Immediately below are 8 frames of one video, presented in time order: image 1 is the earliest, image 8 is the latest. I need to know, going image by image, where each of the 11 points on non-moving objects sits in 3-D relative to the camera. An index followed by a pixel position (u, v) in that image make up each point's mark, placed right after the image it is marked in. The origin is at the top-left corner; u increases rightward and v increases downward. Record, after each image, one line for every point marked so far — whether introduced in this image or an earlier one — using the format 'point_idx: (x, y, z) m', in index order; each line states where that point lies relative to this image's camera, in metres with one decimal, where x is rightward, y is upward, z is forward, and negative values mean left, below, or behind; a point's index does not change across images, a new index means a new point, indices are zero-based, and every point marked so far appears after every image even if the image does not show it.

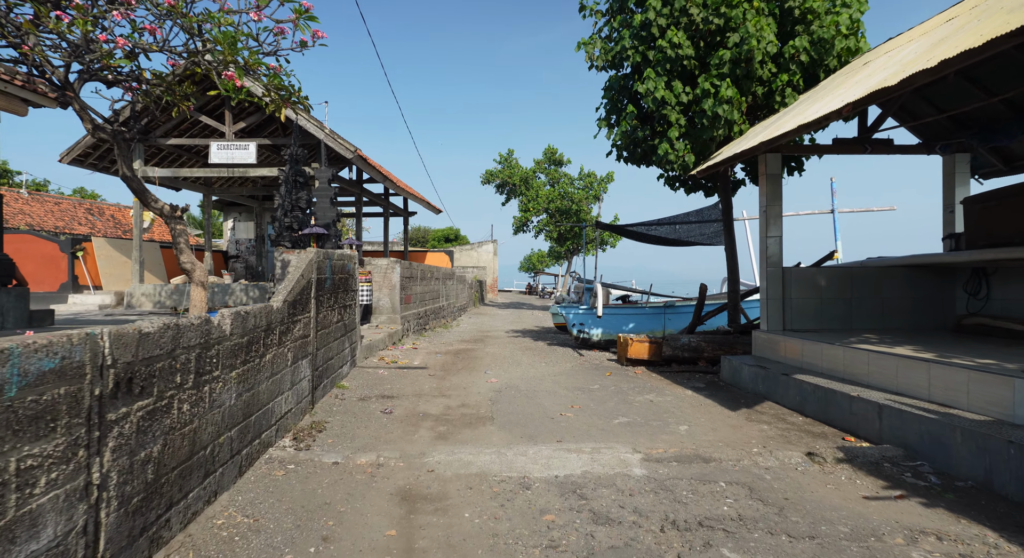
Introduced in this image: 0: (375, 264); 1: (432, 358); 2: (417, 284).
0: (-3.1, +0.3, +12.3) m
1: (-1.4, -1.4, +9.8) m
2: (-2.5, -0.1, +14.1) m
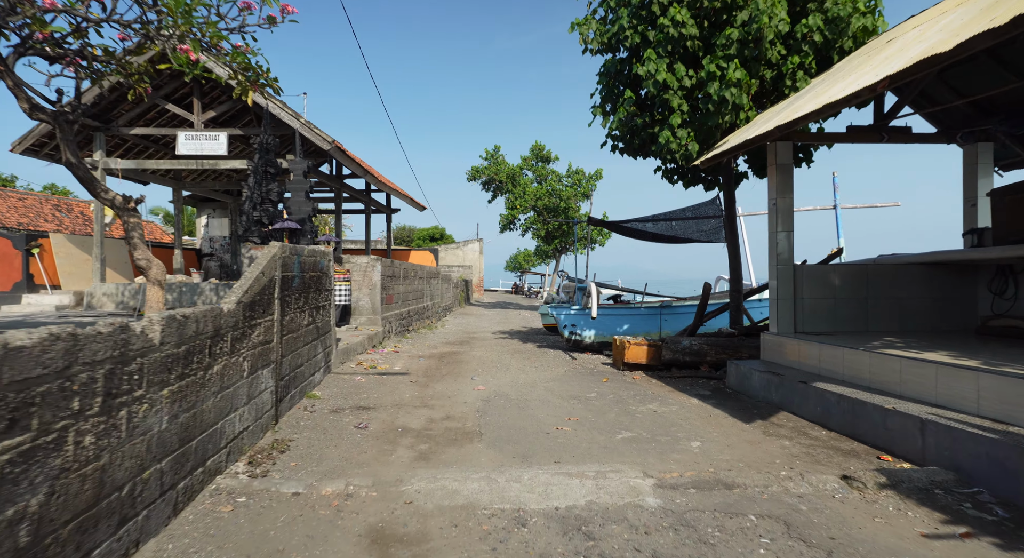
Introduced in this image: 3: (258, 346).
0: (-3.4, +0.4, +11.6) m
1: (-1.6, -1.4, +9.1) m
2: (-2.8, -0.1, +13.4) m
3: (-2.2, -0.6, +4.7) m
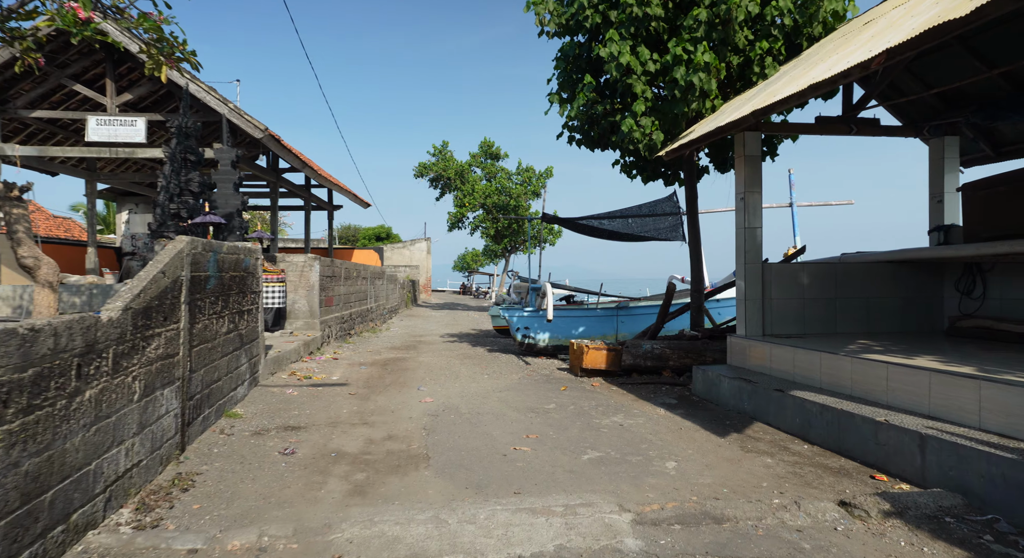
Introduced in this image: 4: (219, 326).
0: (-4.3, +0.4, +10.6) m
1: (-2.4, -1.4, +8.3) m
2: (-3.9, -0.1, +12.5) m
3: (-2.5, -0.6, +3.9) m
4: (-2.8, -0.4, +5.3) m
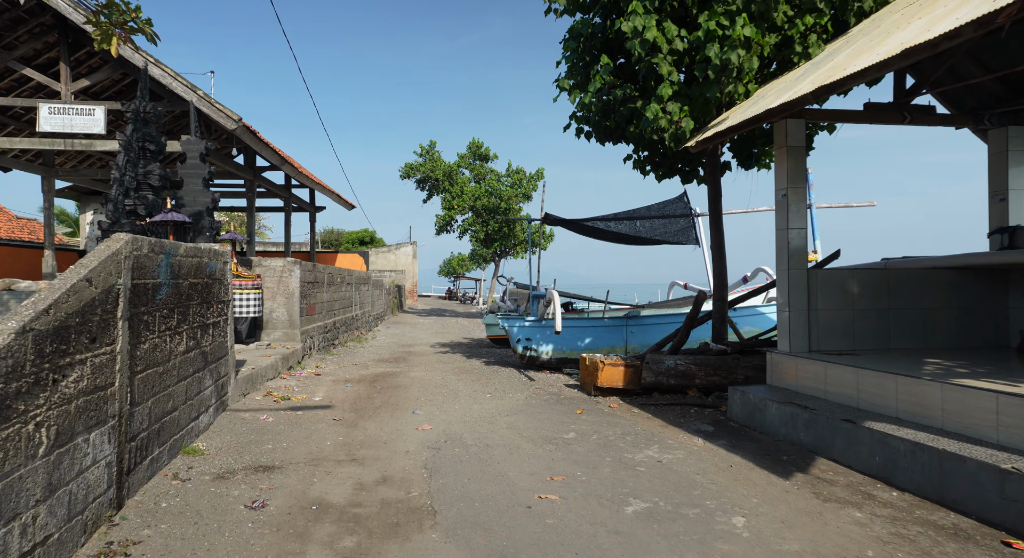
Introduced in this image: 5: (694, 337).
0: (-4.3, +0.2, +9.6) m
1: (-2.3, -1.5, +7.4) m
2: (-4.0, -0.2, +11.5) m
3: (-2.3, -0.6, +2.9) m
4: (-2.7, -0.5, +4.3) m
5: (+3.2, -1.0, +9.7) m
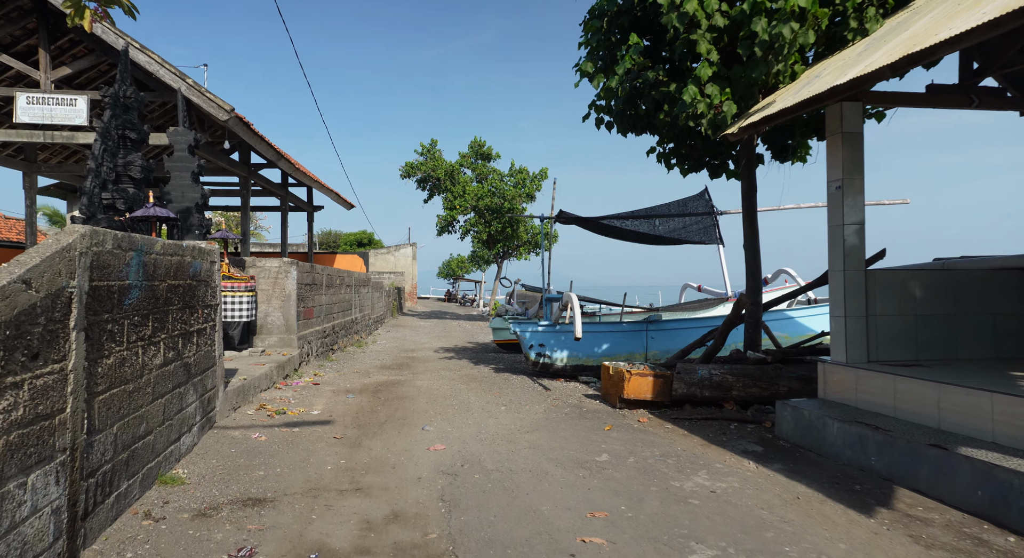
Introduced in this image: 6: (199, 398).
0: (-4.1, +0.2, +9.0) m
1: (-2.1, -1.5, +6.7) m
2: (-3.8, -0.3, +10.9) m
3: (-2.1, -0.6, +2.3) m
4: (-2.5, -0.5, +3.7) m
5: (+3.4, -1.0, +9.1) m
6: (-2.7, -1.0, +4.8) m
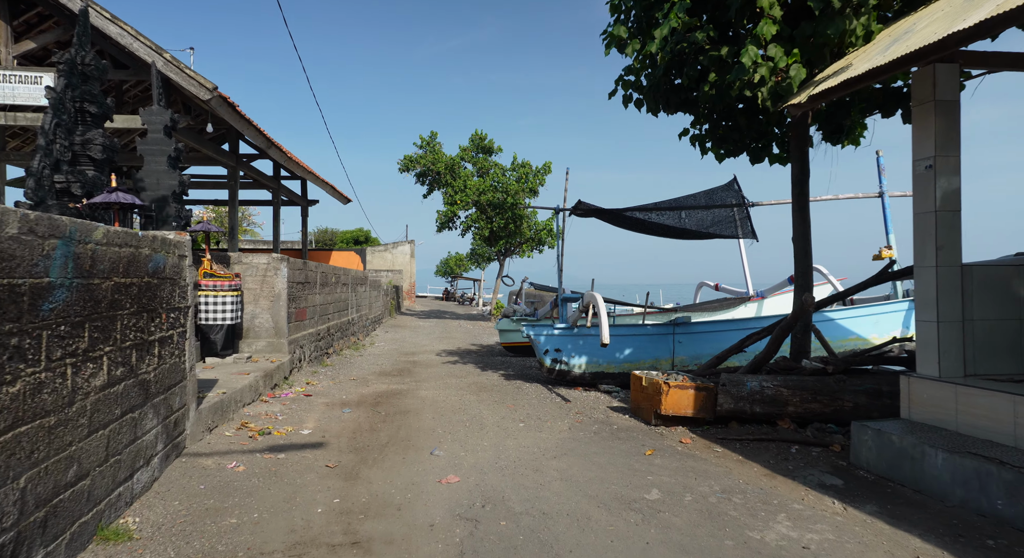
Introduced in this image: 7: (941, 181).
0: (-4.0, +0.2, +8.1) m
1: (-1.9, -1.5, +5.9) m
2: (-3.6, -0.2, +10.1) m
3: (-1.9, -0.6, +1.5) m
4: (-2.2, -0.5, +2.9) m
5: (+3.6, -1.0, +8.3) m
6: (-2.5, -1.0, +3.9) m
7: (+3.3, +0.7, +4.2) m
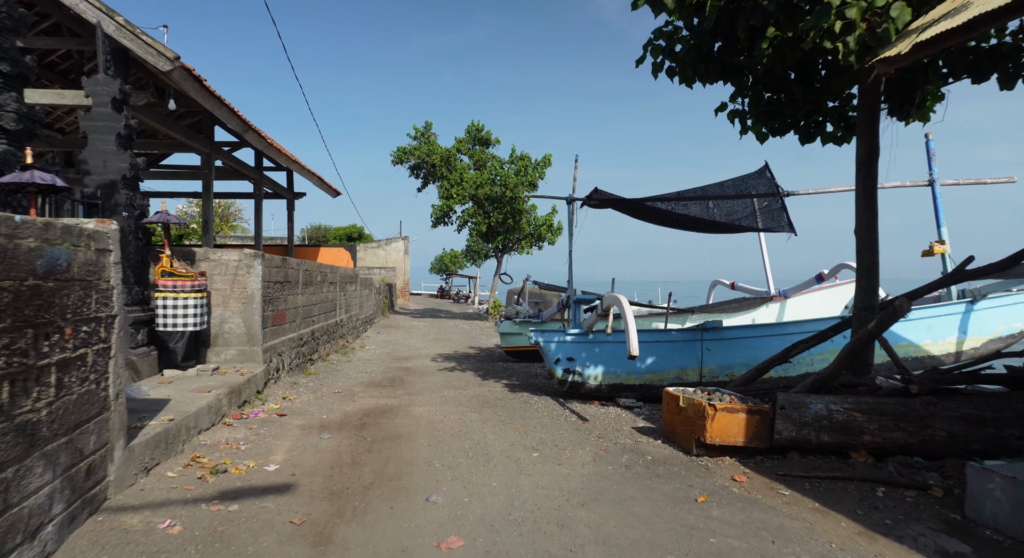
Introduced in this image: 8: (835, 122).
0: (-3.9, +0.3, +7.1) m
1: (-1.8, -1.5, +4.9) m
2: (-3.6, -0.2, +9.0) m
3: (-1.7, -0.7, +0.5) m
4: (-2.1, -0.5, +1.9) m
5: (+3.7, -1.0, +7.4) m
6: (-2.4, -1.0, +2.9) m
7: (+3.4, +0.7, +3.2) m
8: (+3.3, +1.6, +5.6) m
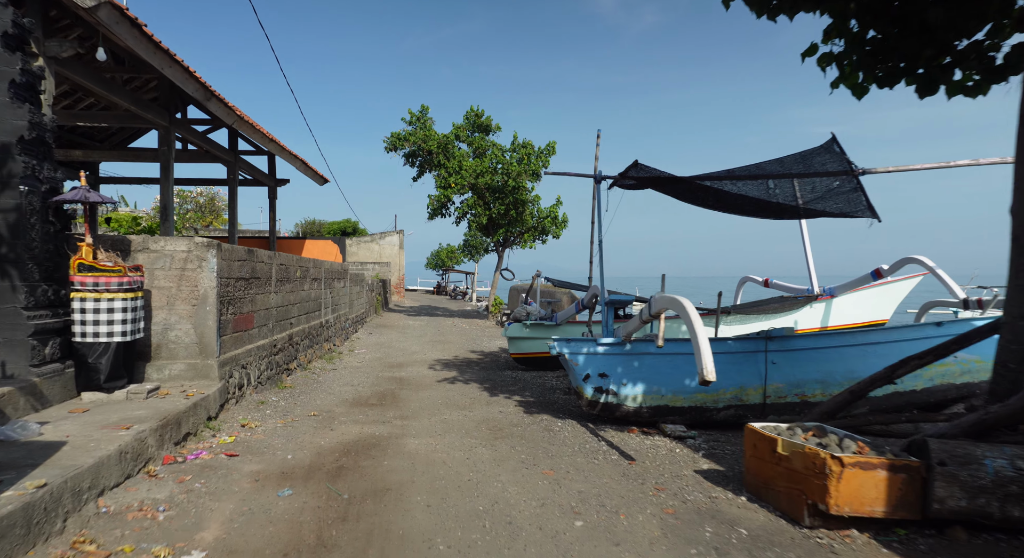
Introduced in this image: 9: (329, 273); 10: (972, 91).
0: (-3.7, +0.3, +5.7) m
1: (-1.6, -1.5, +3.5) m
2: (-3.4, -0.2, +7.6) m
3: (-1.5, -0.7, -0.9) m
4: (-1.9, -0.5, +0.4) m
5: (+3.9, -1.0, +6.0) m
6: (-2.2, -1.0, +1.5) m
7: (+3.6, +0.7, +1.8) m
8: (+3.5, +1.6, +4.2) m
9: (-4.0, +0.1, +11.8) m
10: (+3.6, +1.5, +4.2) m
